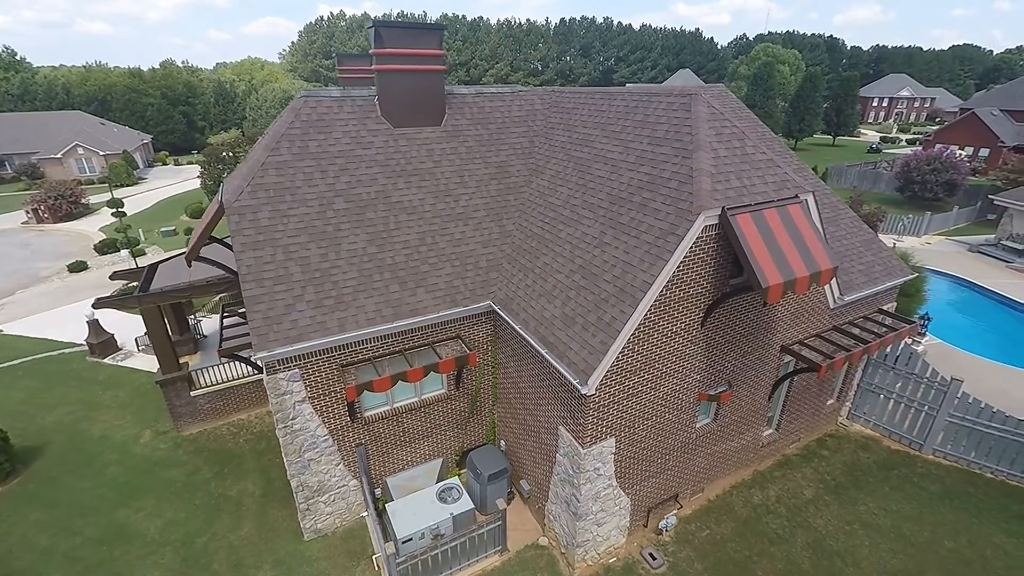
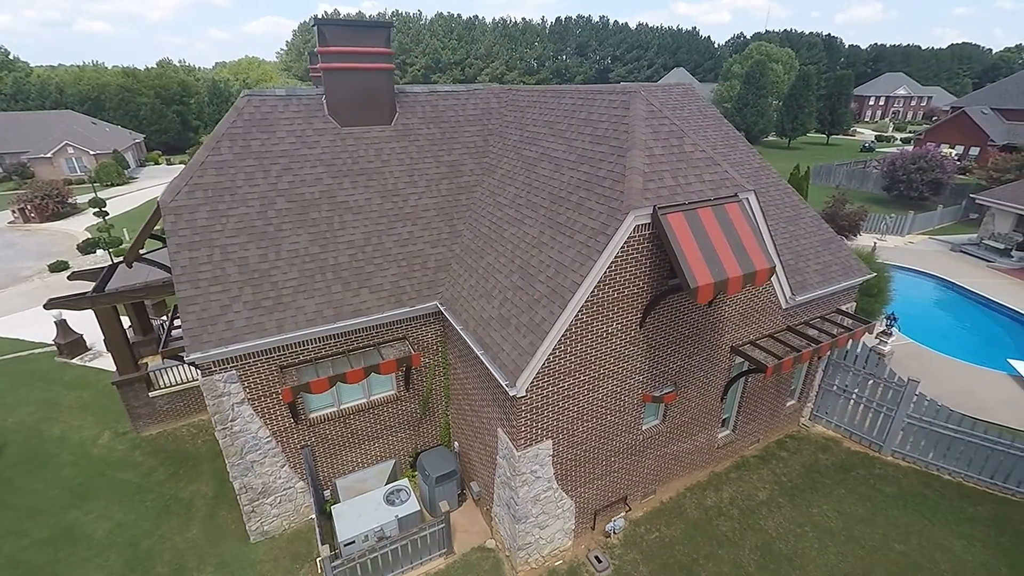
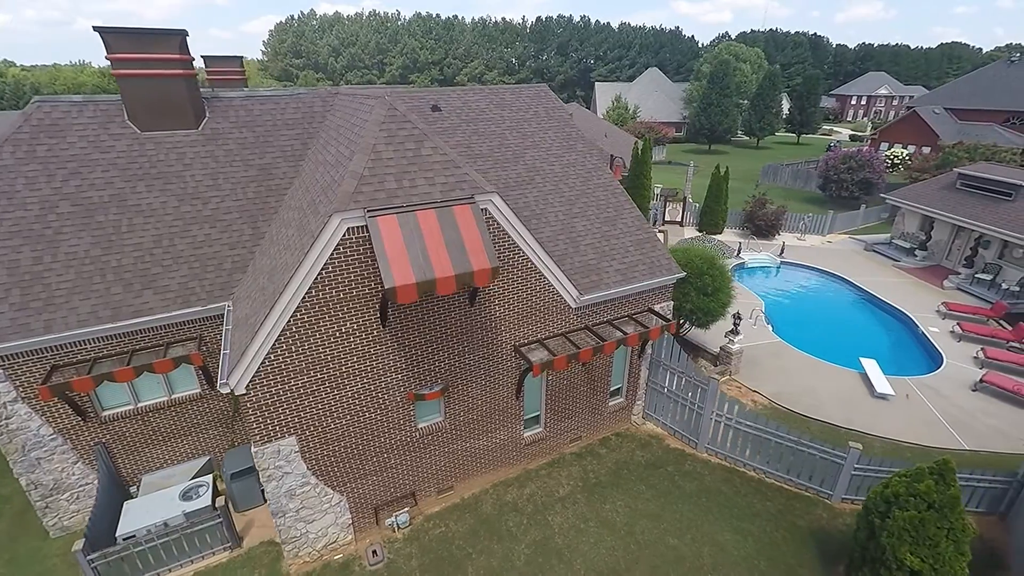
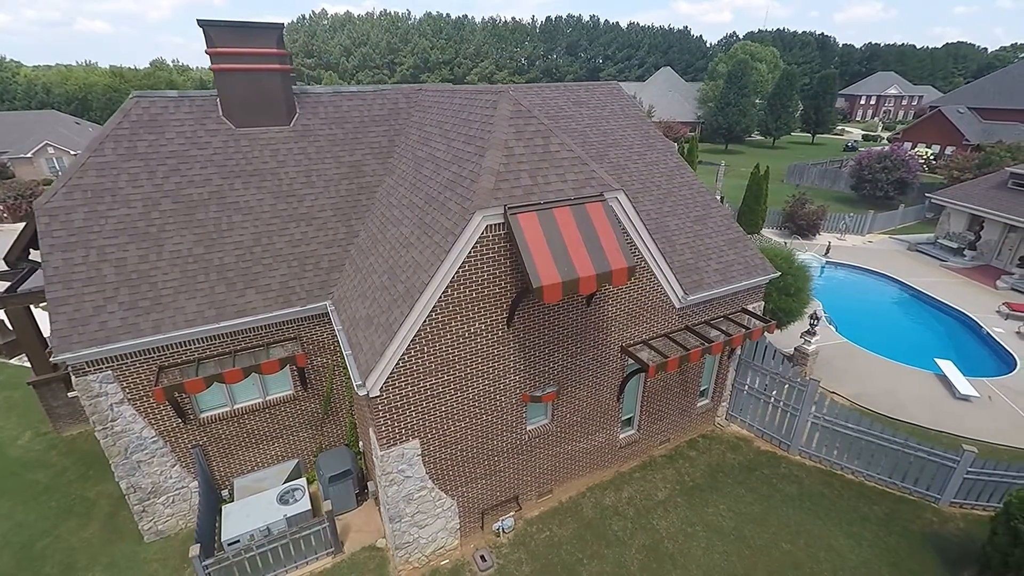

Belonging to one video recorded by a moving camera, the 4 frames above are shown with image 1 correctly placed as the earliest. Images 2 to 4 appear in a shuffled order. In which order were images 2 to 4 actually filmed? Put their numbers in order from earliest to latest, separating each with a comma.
2, 4, 3
